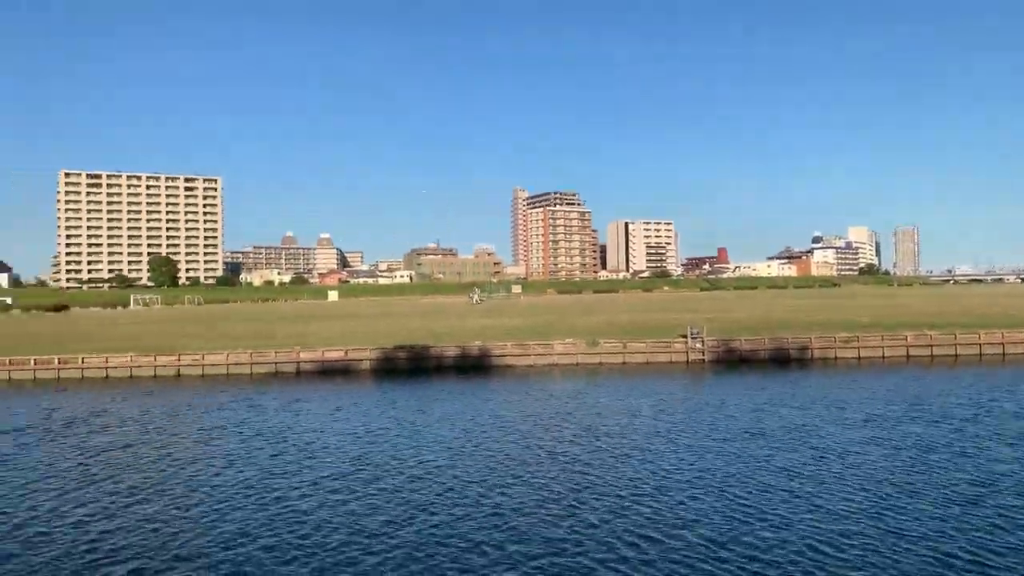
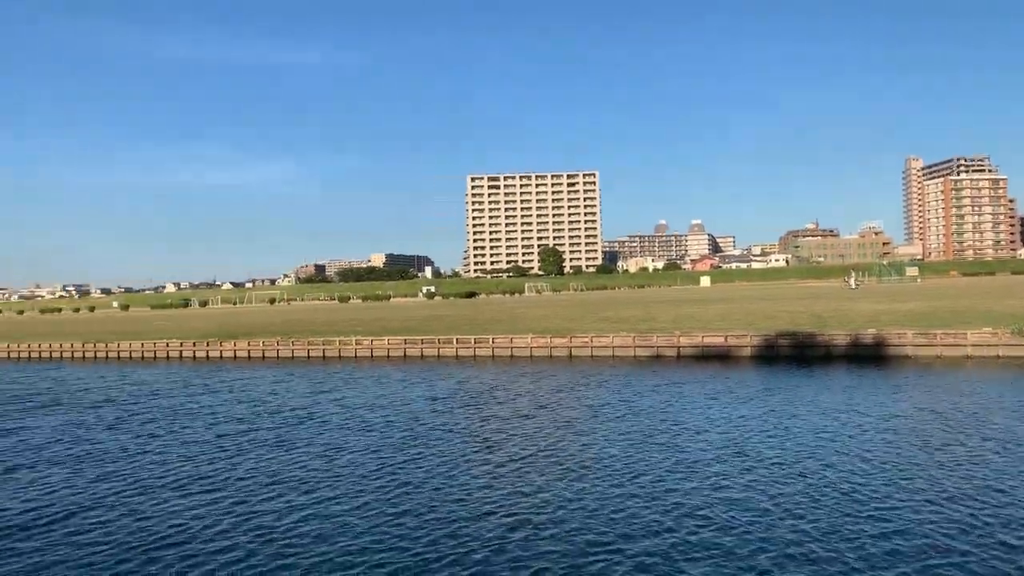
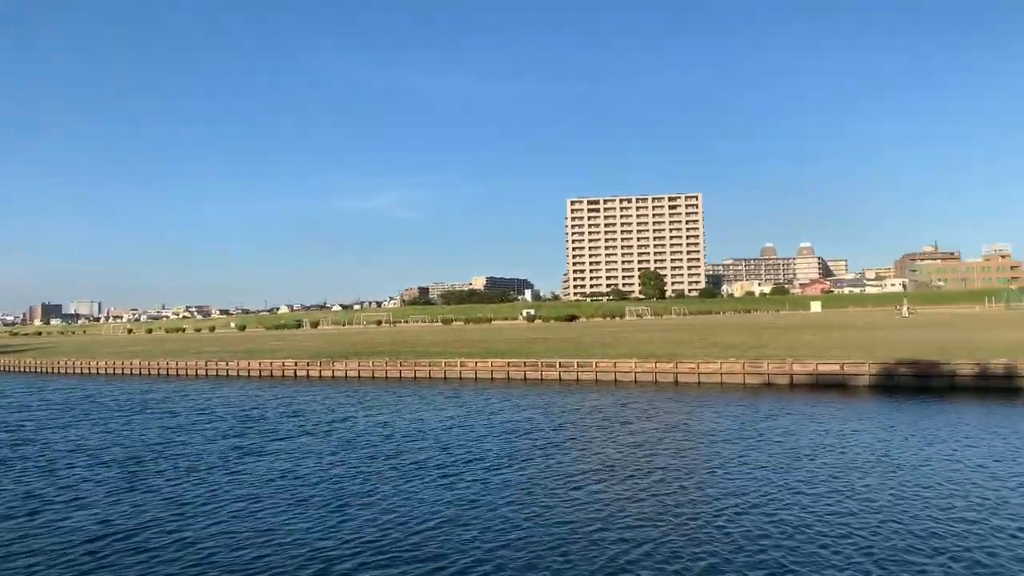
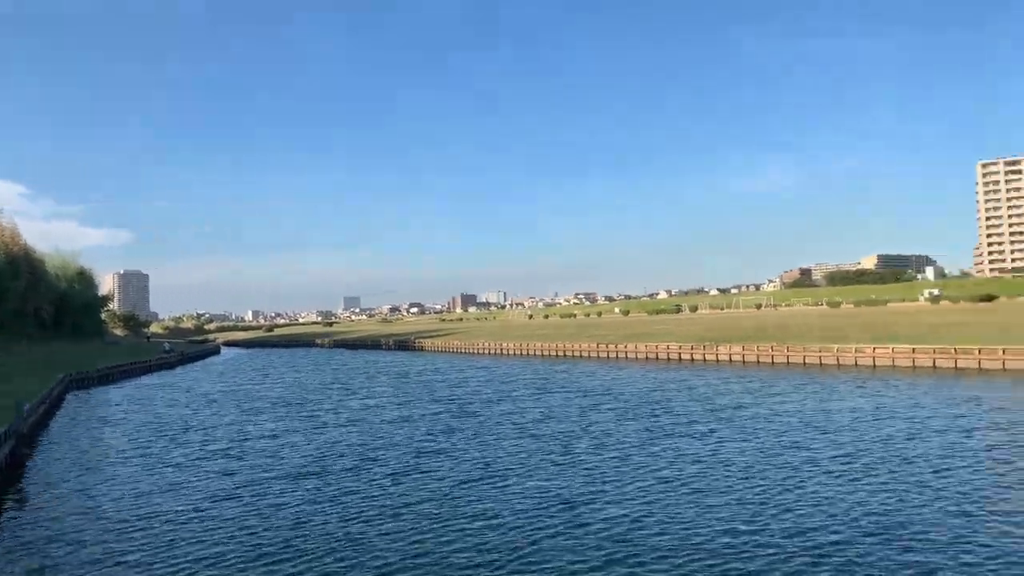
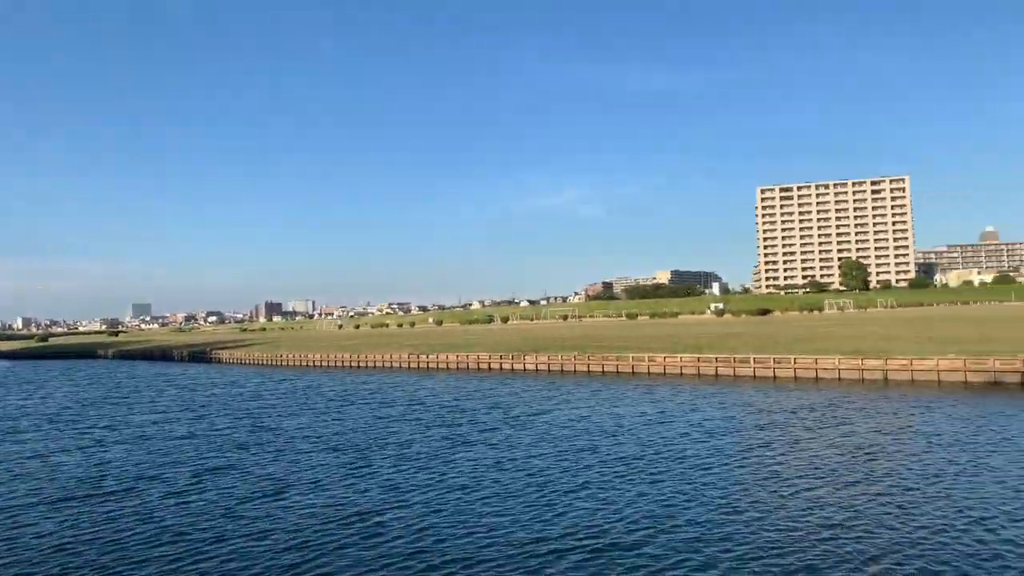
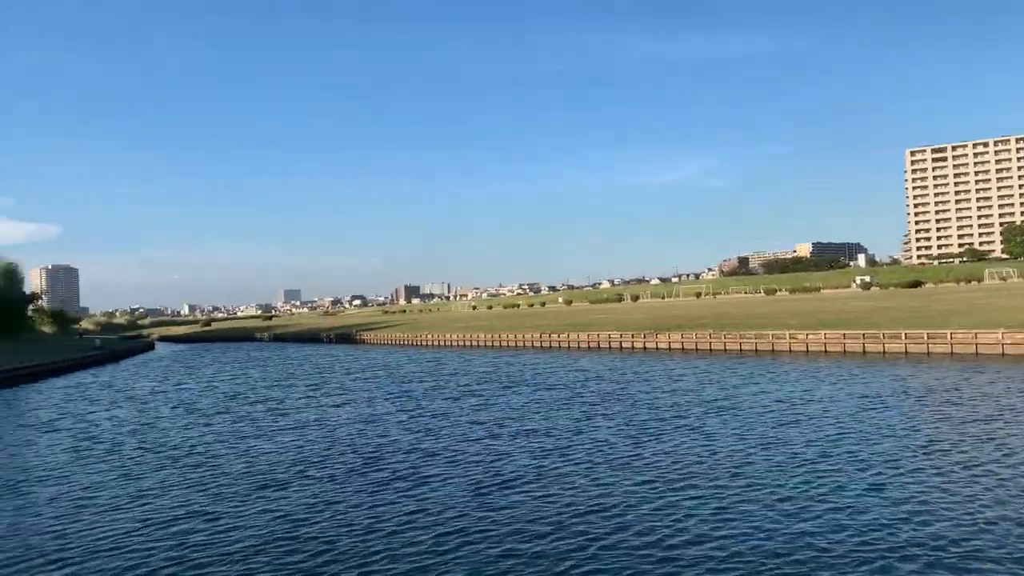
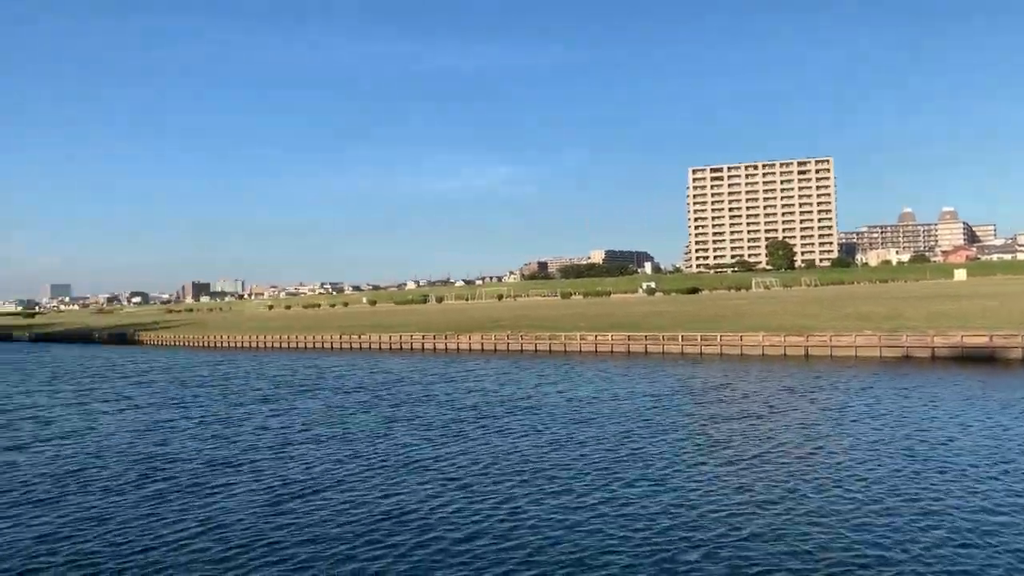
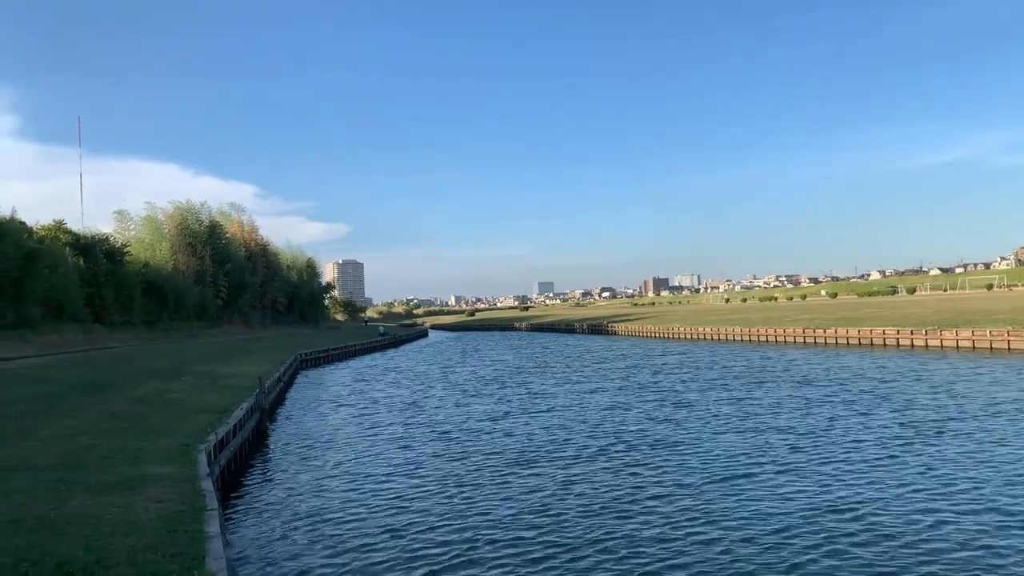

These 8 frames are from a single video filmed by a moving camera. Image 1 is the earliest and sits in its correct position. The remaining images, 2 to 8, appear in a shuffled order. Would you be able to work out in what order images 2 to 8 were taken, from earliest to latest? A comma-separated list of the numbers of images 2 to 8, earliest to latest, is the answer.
2, 7, 6, 8, 4, 5, 3
